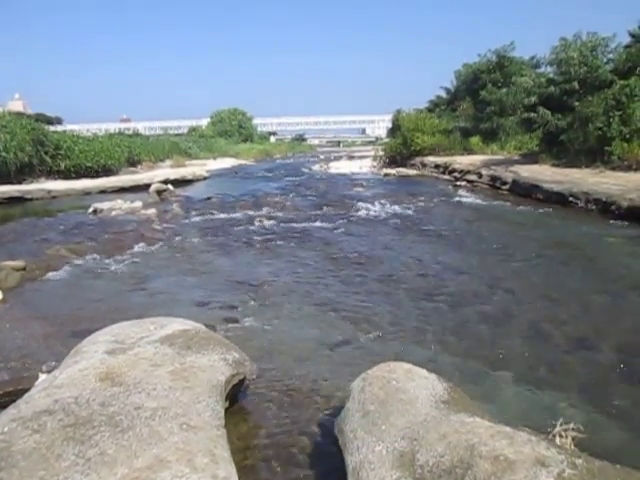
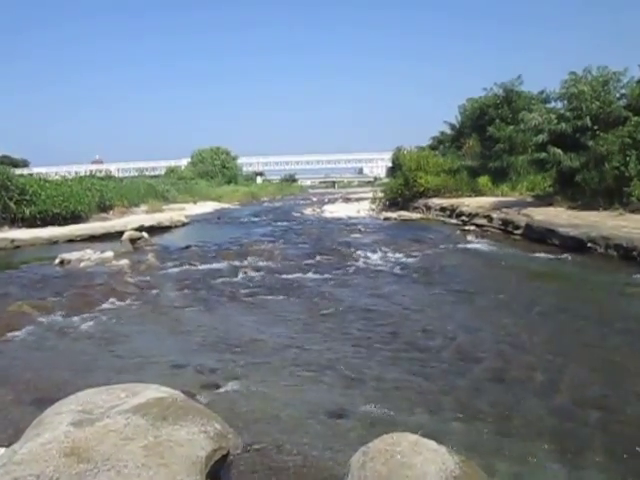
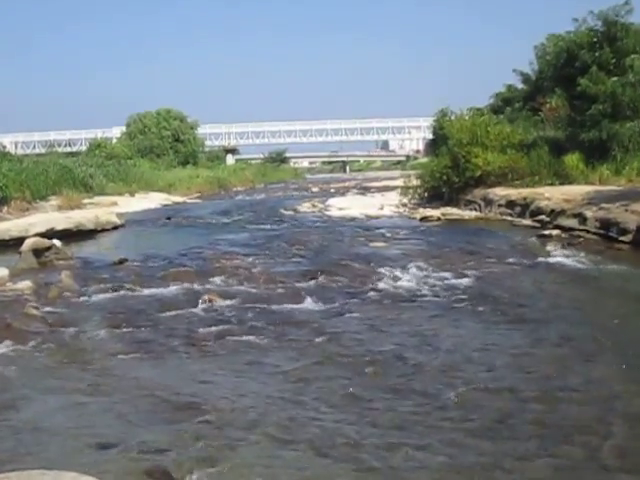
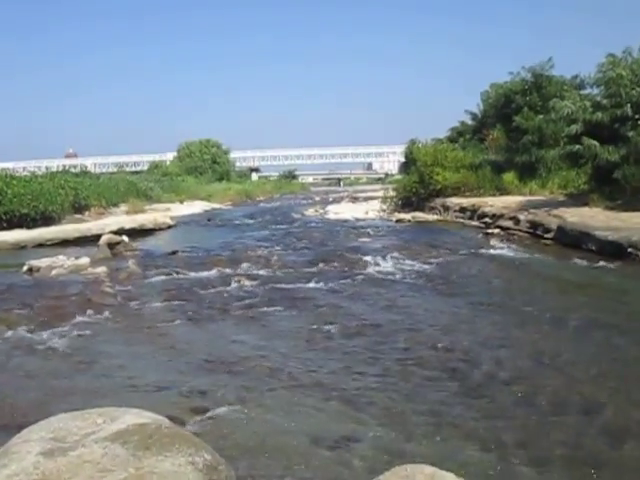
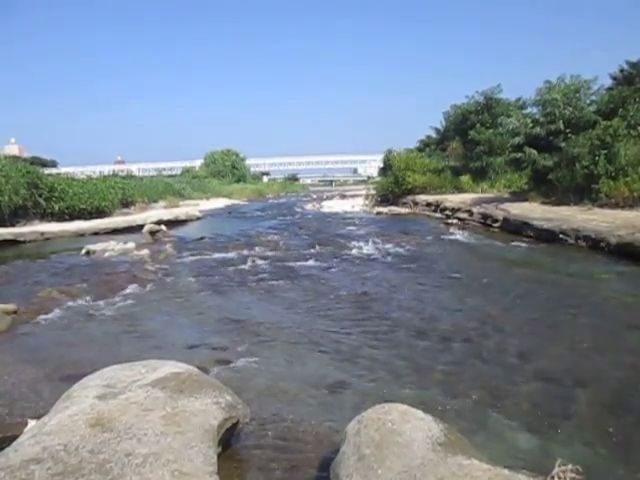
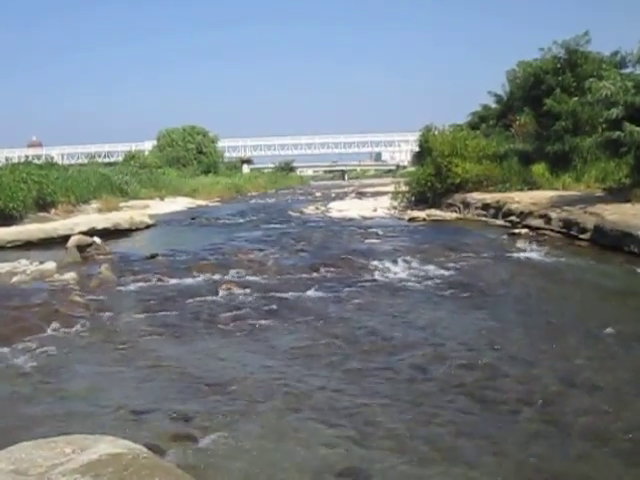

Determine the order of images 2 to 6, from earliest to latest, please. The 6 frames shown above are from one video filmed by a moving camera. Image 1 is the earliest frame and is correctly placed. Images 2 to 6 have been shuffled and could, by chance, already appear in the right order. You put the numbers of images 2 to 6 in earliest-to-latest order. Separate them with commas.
5, 2, 4, 6, 3
